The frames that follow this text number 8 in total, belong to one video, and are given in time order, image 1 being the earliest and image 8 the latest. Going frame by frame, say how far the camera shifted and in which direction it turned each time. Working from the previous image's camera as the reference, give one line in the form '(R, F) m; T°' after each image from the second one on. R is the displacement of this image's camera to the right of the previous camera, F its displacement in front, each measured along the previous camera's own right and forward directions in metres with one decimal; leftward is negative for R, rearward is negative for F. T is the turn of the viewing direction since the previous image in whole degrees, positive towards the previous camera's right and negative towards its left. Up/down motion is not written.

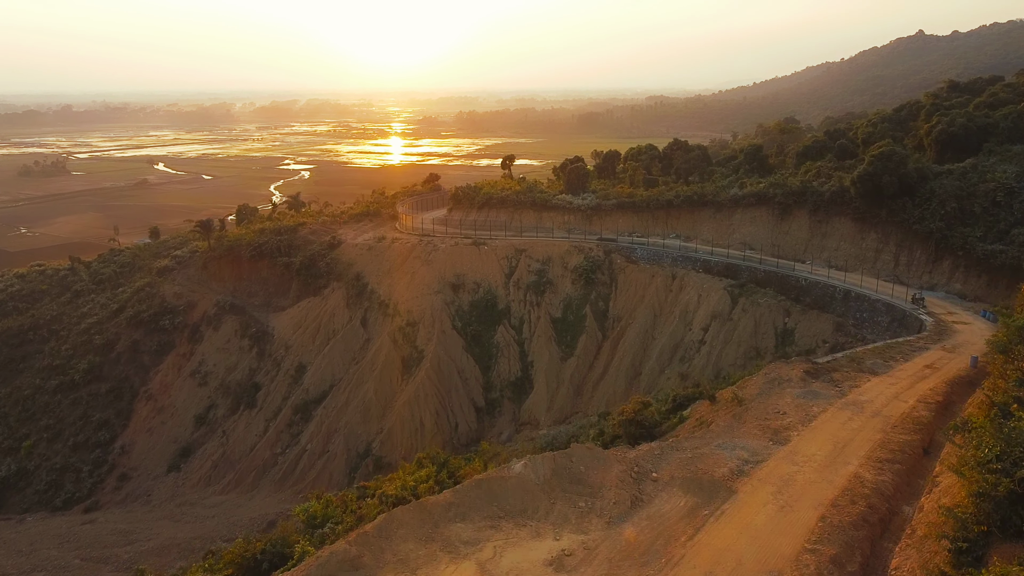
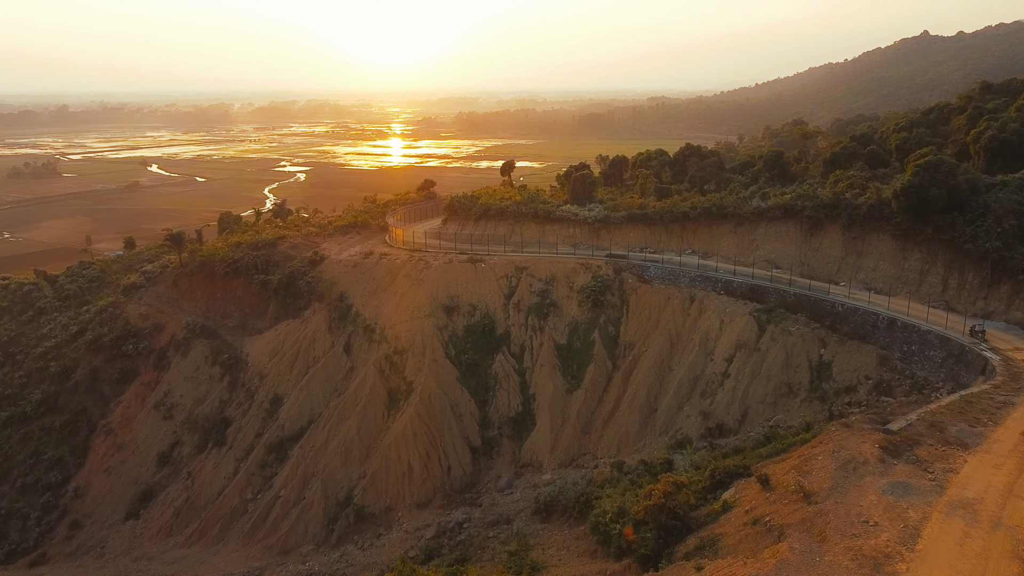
(0.0, +3.2) m; 0°
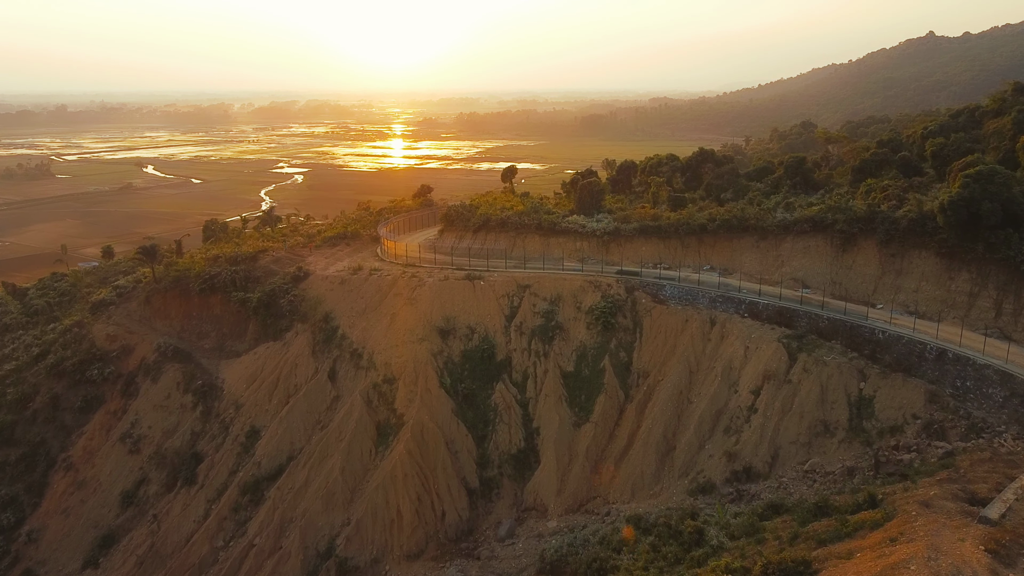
(0.0, +2.7) m; 0°
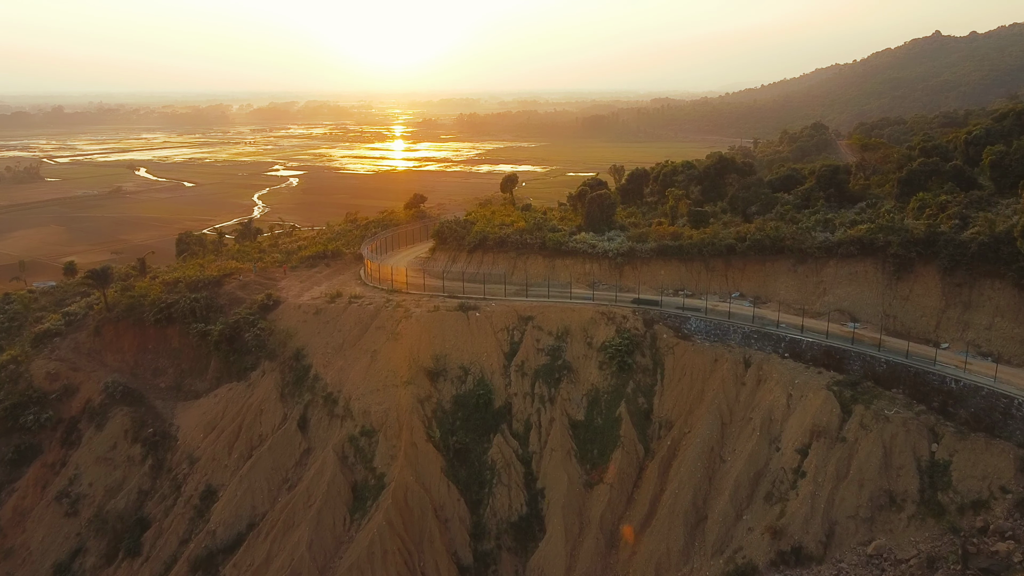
(0.0, +3.7) m; 0°
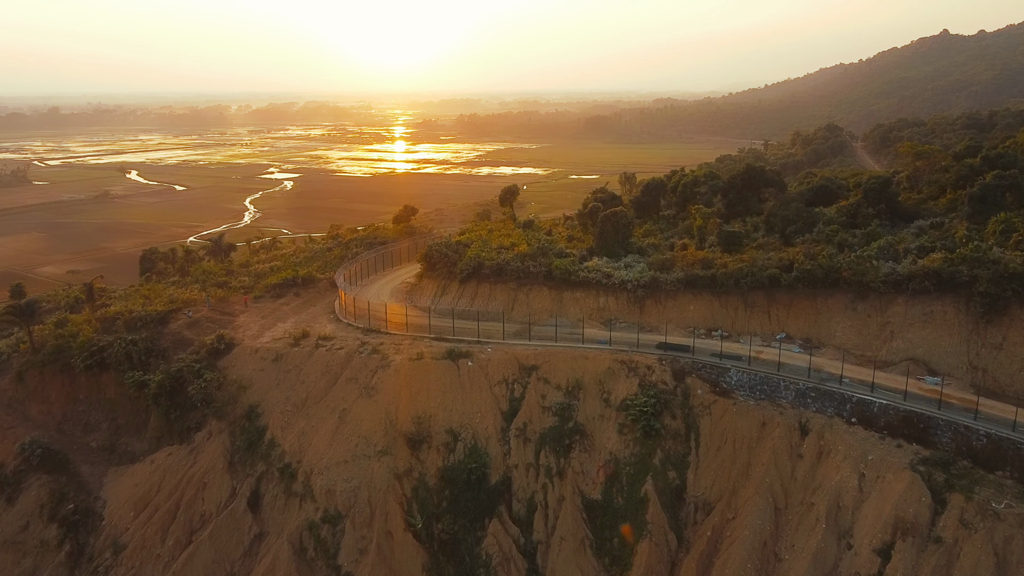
(0.0, +4.3) m; 0°
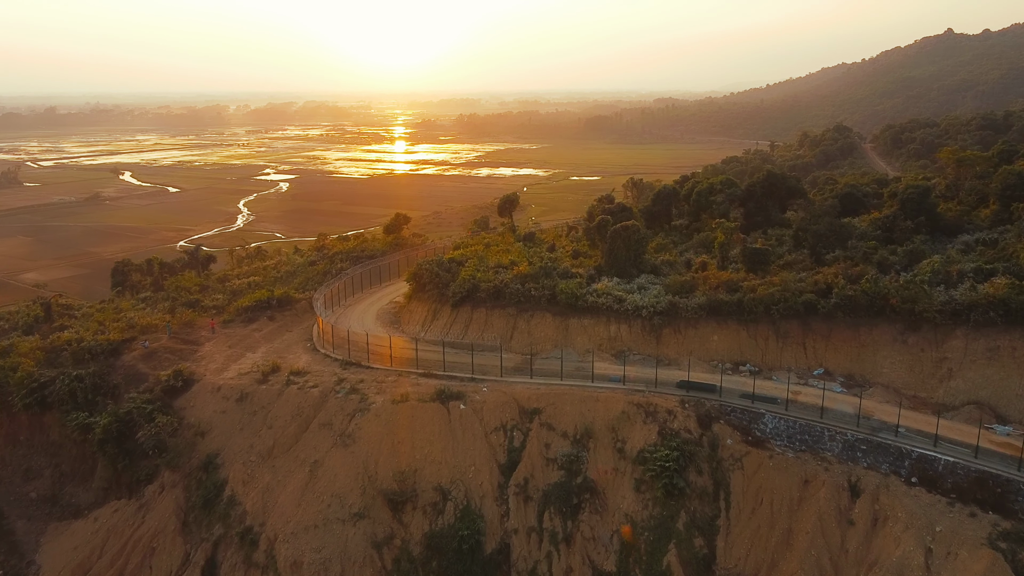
(0.0, +2.7) m; 0°
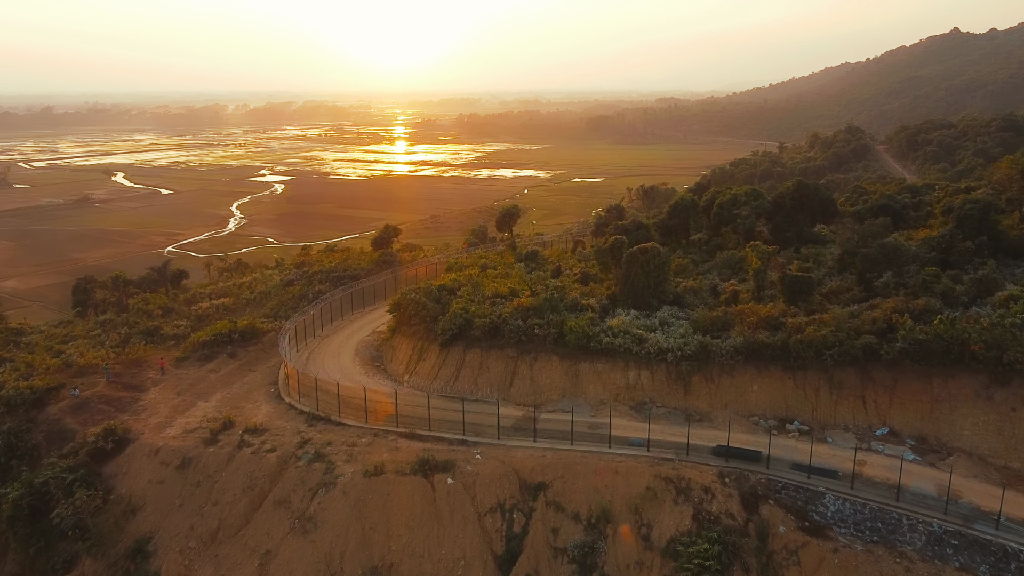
(0.0, +3.2) m; 0°
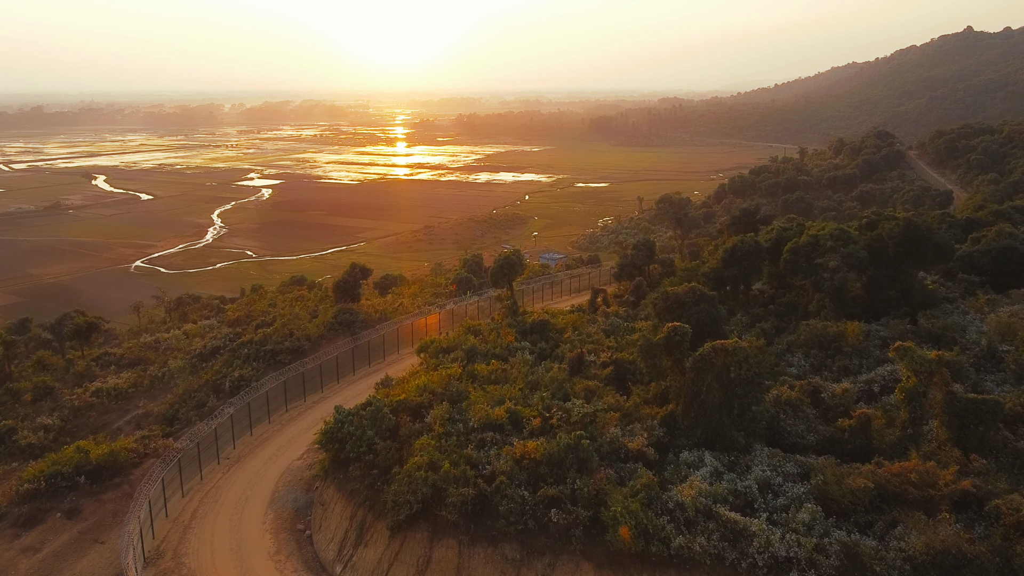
(0.0, +7.3) m; 0°
